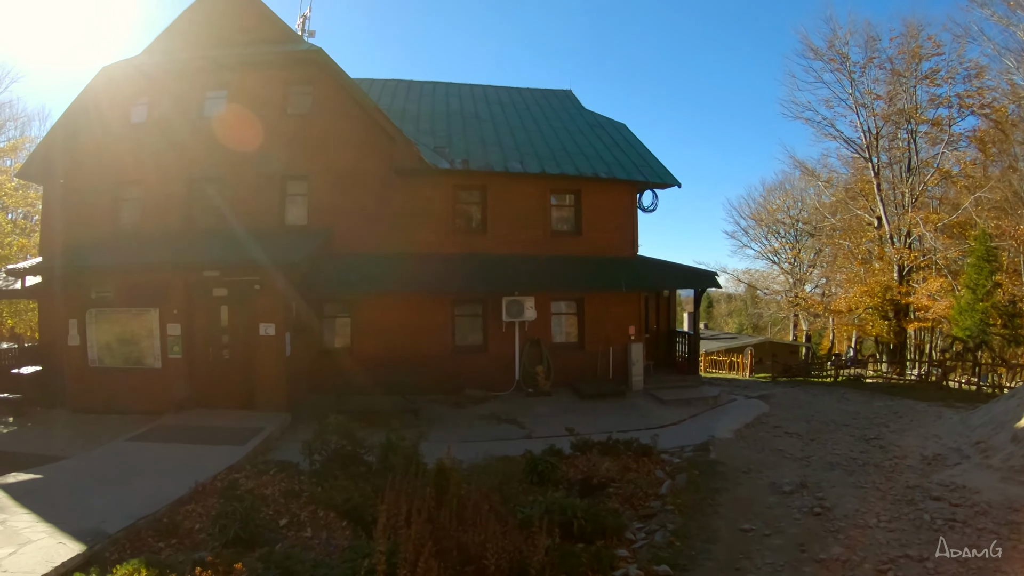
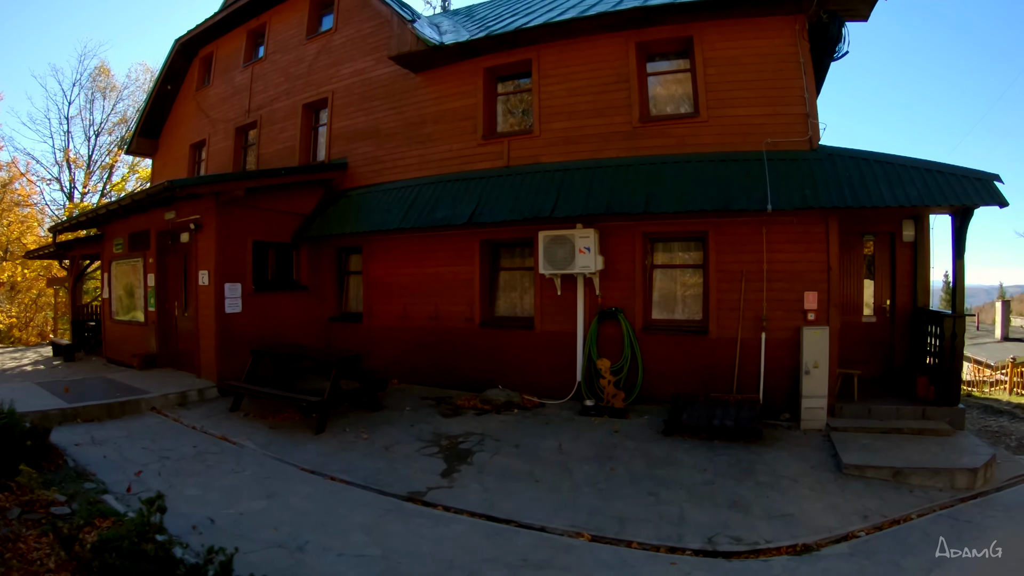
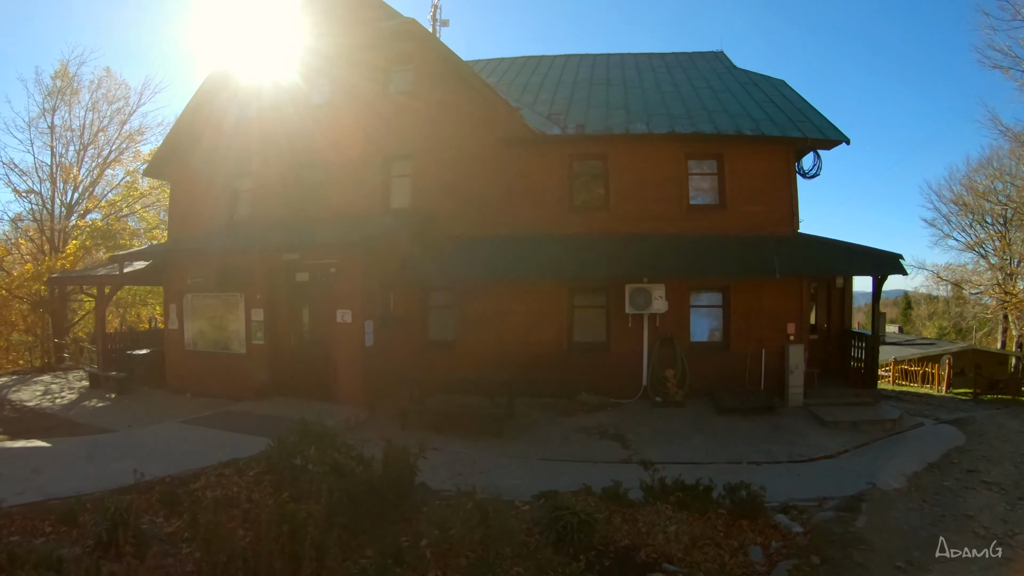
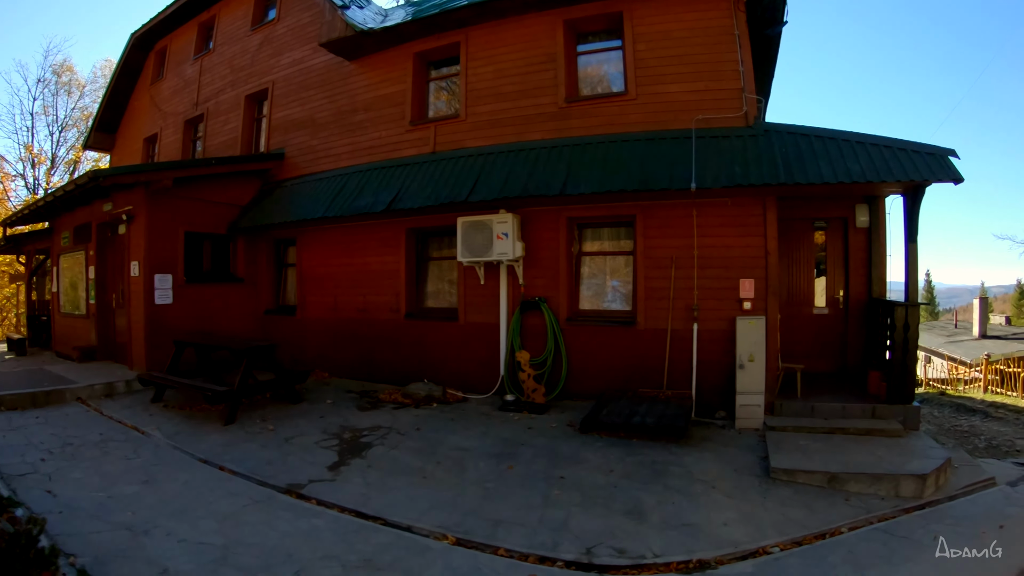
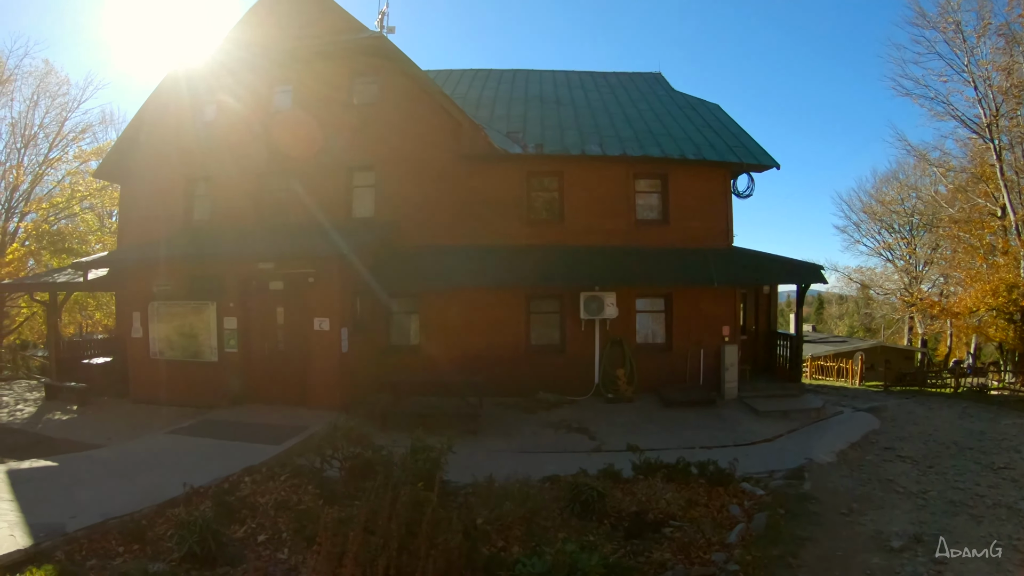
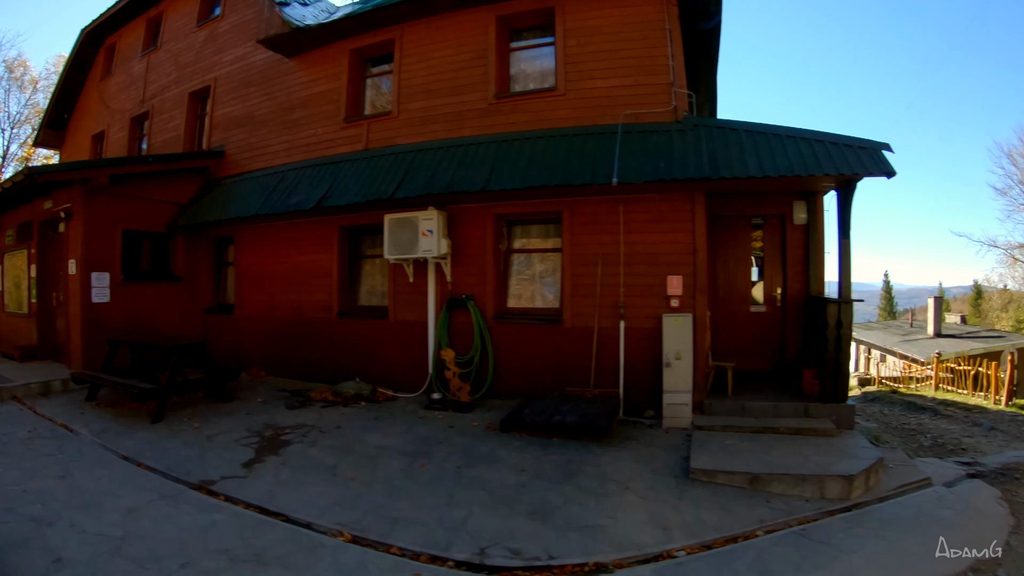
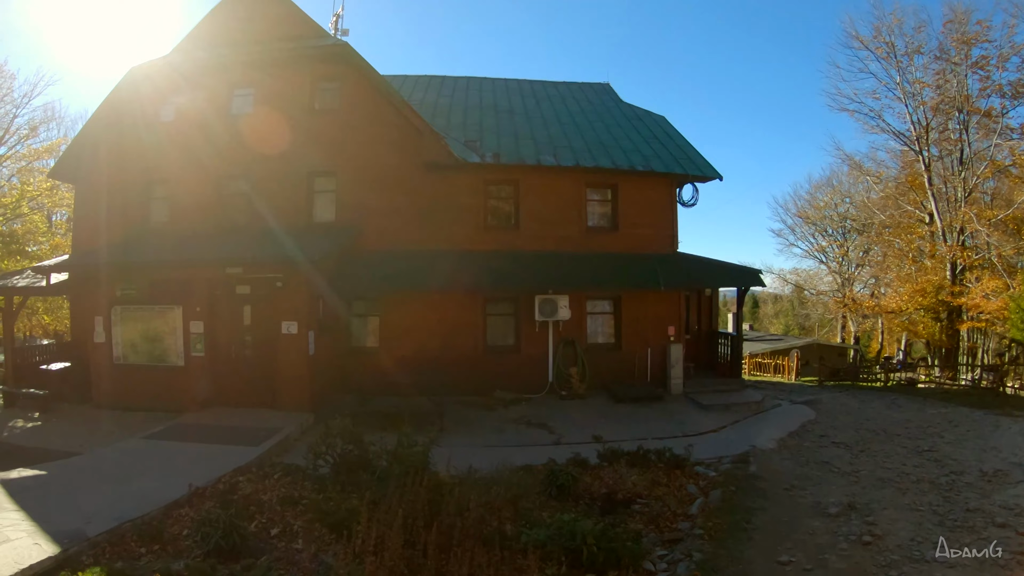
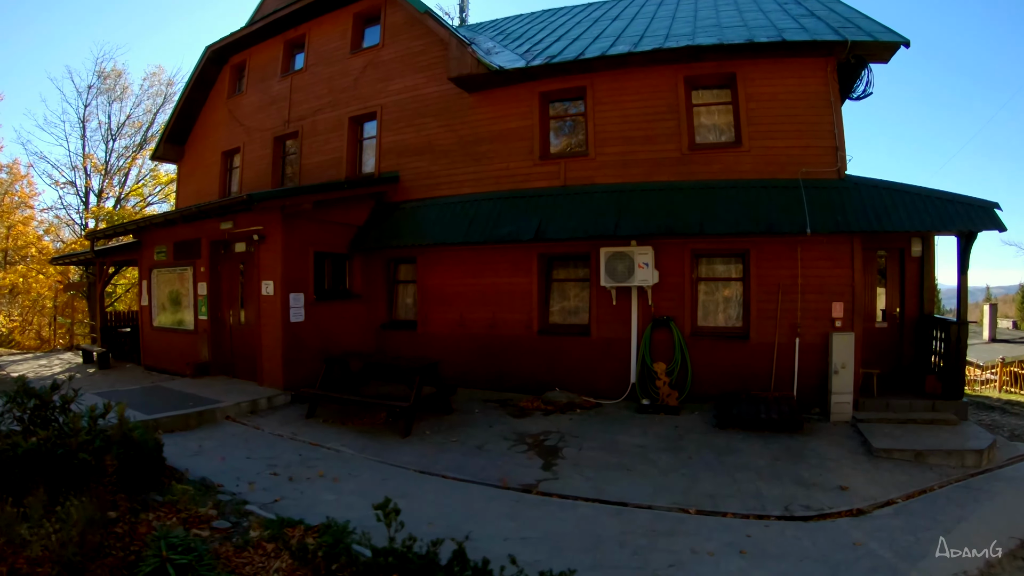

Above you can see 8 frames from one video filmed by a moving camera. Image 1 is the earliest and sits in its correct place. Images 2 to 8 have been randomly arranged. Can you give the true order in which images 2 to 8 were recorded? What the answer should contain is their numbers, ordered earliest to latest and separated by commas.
7, 5, 3, 8, 2, 4, 6
